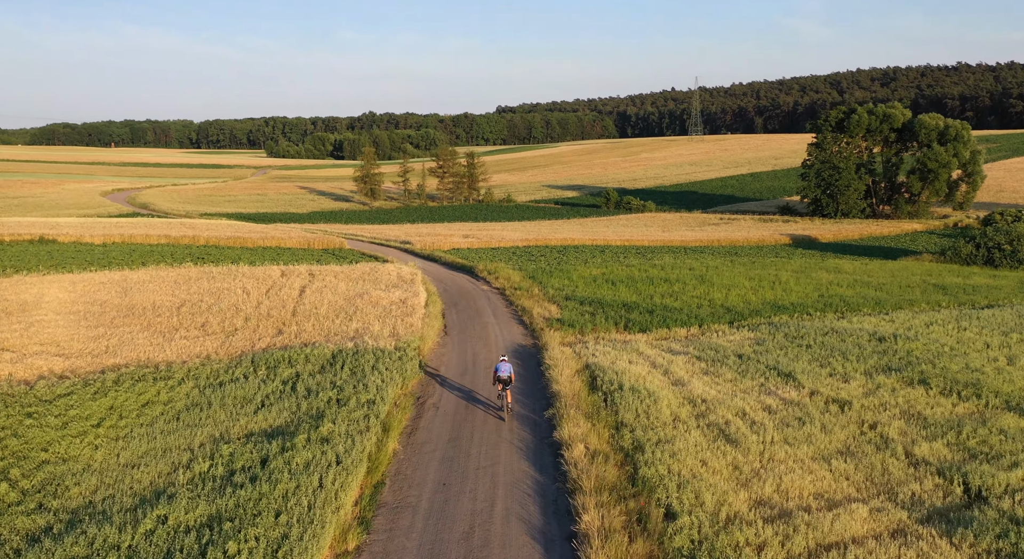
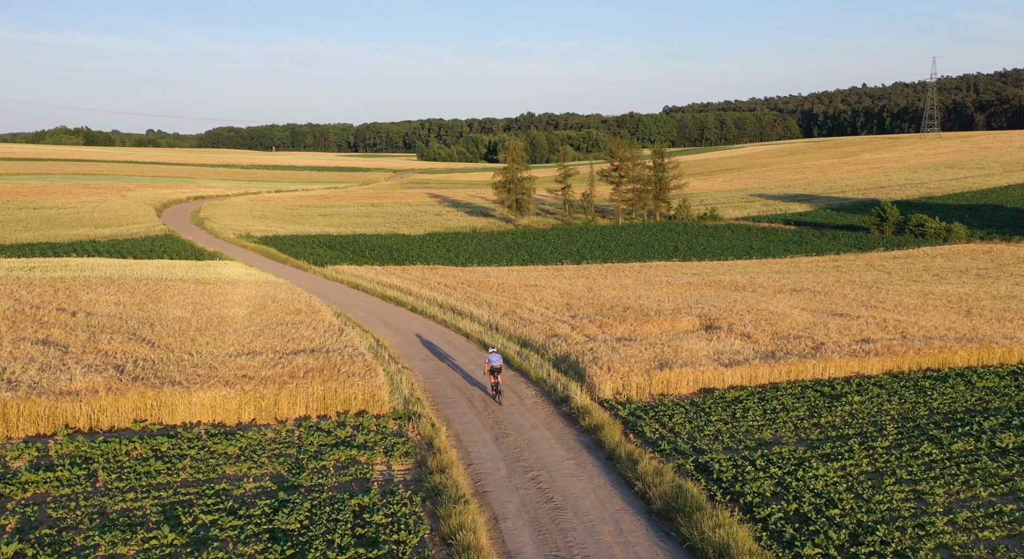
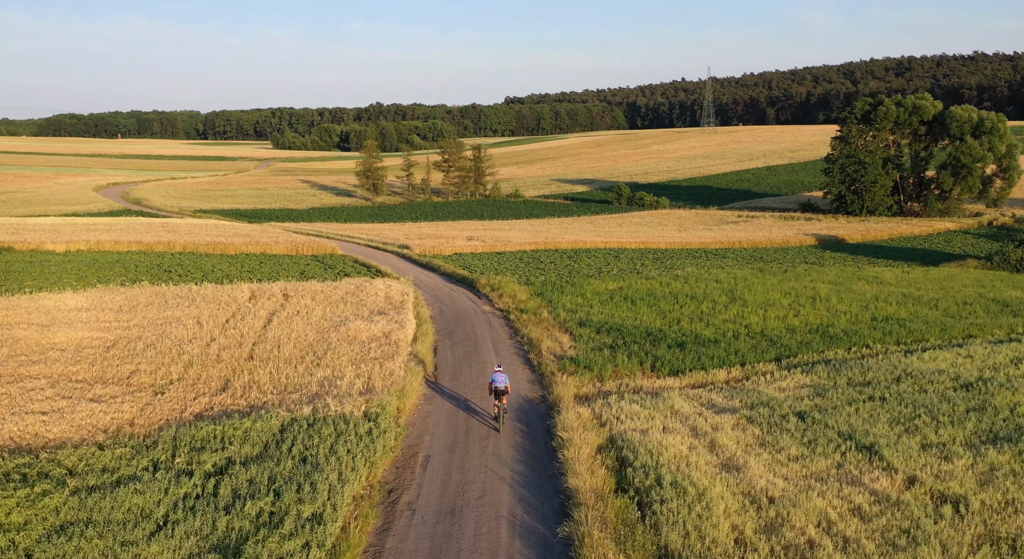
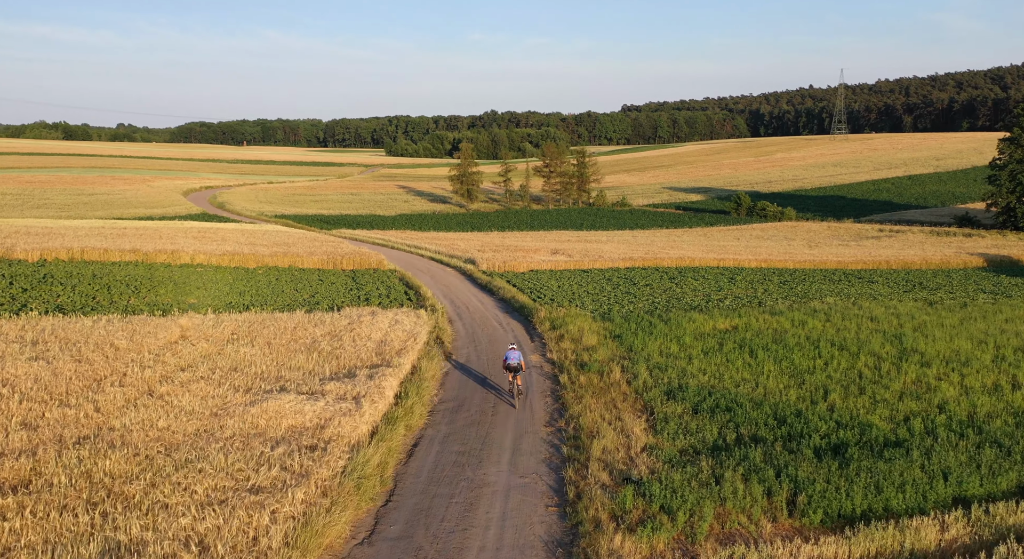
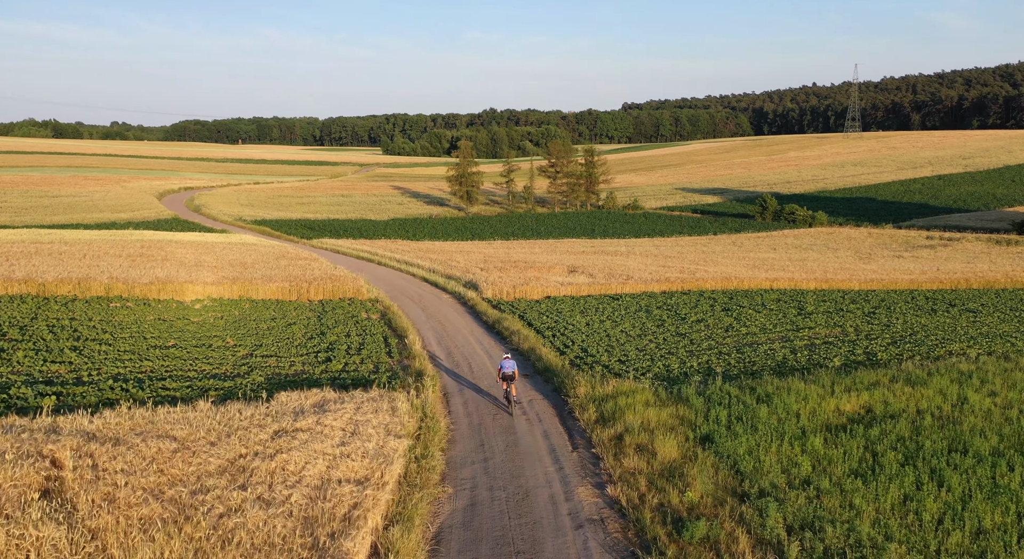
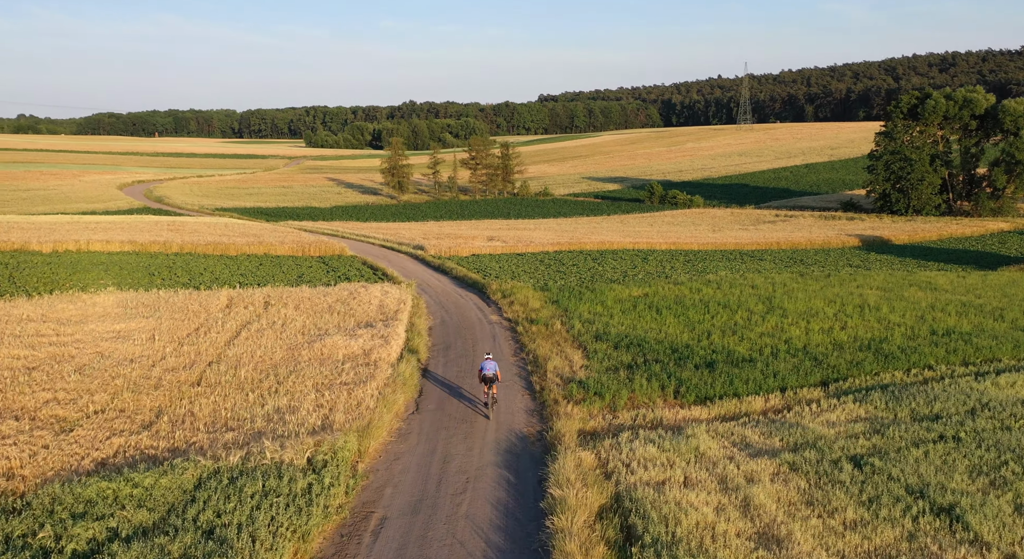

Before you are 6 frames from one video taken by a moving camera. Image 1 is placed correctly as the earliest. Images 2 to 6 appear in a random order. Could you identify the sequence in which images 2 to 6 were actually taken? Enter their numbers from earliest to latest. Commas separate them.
3, 6, 4, 5, 2
